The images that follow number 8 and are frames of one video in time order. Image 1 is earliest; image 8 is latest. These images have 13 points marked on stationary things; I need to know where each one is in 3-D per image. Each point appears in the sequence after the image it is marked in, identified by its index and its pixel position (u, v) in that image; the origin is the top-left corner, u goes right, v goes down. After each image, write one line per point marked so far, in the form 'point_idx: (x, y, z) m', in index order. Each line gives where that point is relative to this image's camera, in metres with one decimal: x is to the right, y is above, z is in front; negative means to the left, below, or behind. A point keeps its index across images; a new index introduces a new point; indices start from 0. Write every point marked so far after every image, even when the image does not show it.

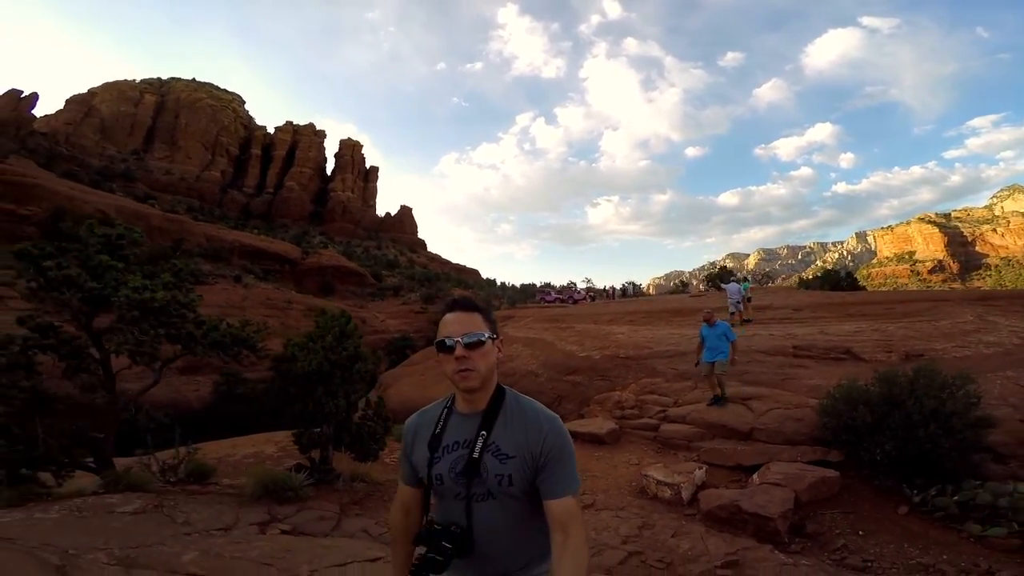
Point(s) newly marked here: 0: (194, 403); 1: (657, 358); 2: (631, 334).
0: (-9.5, -3.4, +15.4) m
1: (+3.6, -1.8, +12.5) m
2: (+3.7, -1.6, +15.1) m
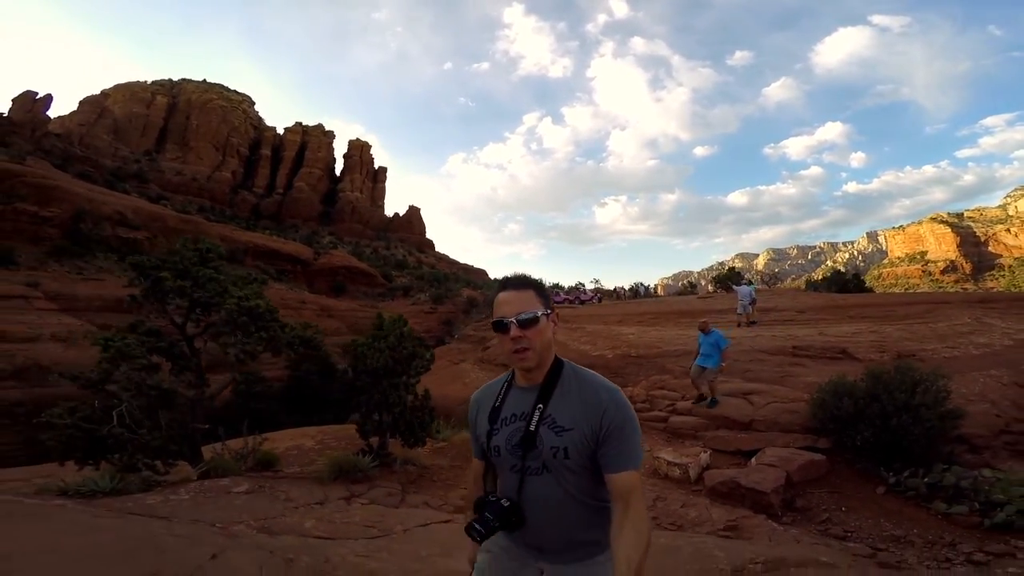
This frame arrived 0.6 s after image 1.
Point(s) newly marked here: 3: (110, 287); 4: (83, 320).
0: (-9.2, -3.4, +15.8) m
1: (+3.8, -1.8, +12.7) m
2: (+4.0, -1.6, +15.4) m
3: (-15.4, +0.1, +19.6) m
4: (-14.5, -1.1, +17.2) m
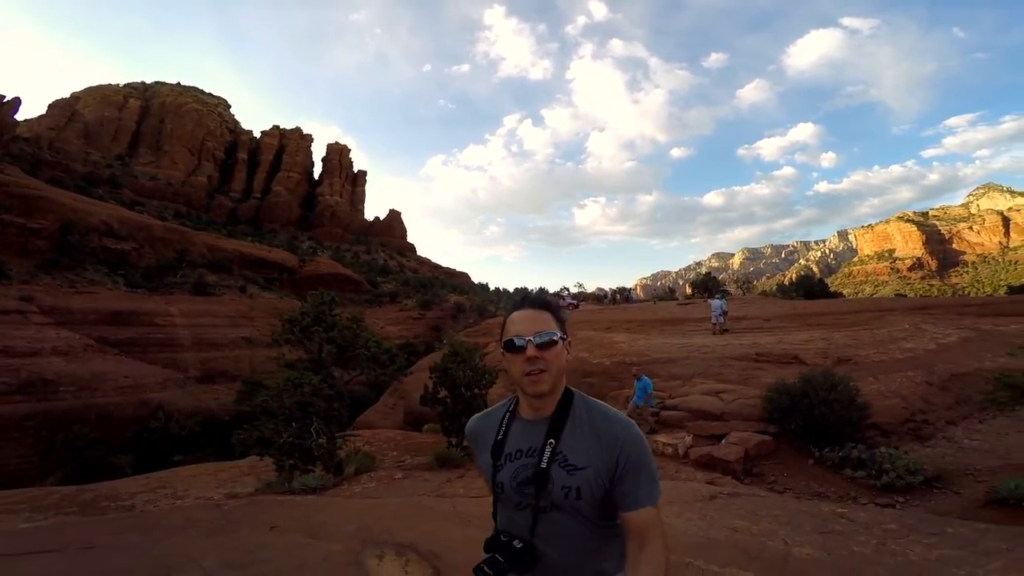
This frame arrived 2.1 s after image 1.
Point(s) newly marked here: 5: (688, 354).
0: (-9.4, -3.8, +16.3) m
1: (+3.7, -2.0, +13.8) m
2: (+3.8, -1.8, +16.4) m
3: (-15.8, -0.4, +19.9) m
4: (-14.8, -1.6, +17.5) m
5: (+4.5, -1.9, +13.9) m
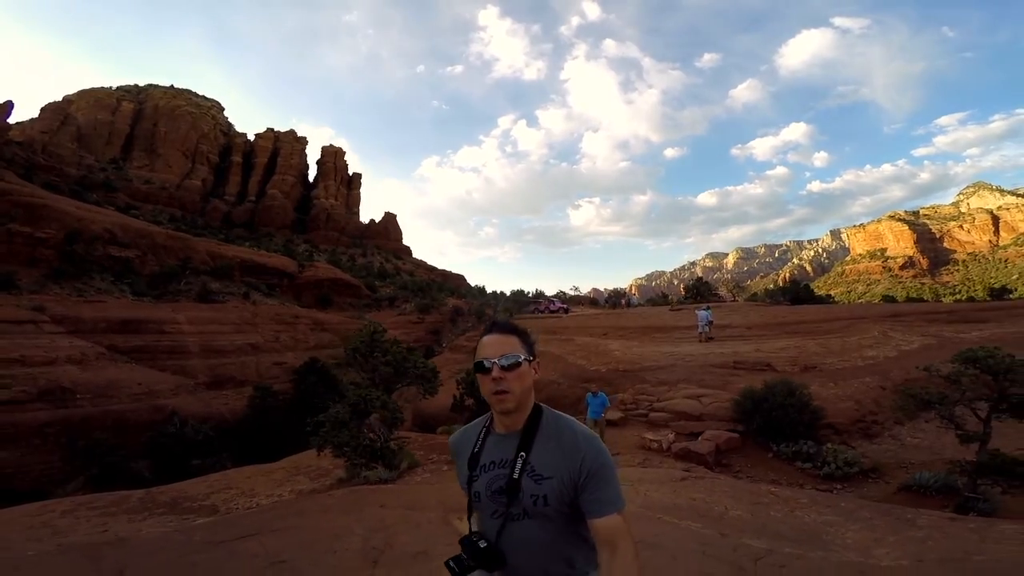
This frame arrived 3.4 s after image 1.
0: (-9.4, -4.1, +16.9) m
1: (+3.7, -2.2, +14.5) m
2: (+3.7, -2.0, +17.1) m
3: (-15.9, -0.7, +20.5) m
4: (-14.8, -1.9, +18.1) m
5: (+4.5, -2.1, +14.6) m
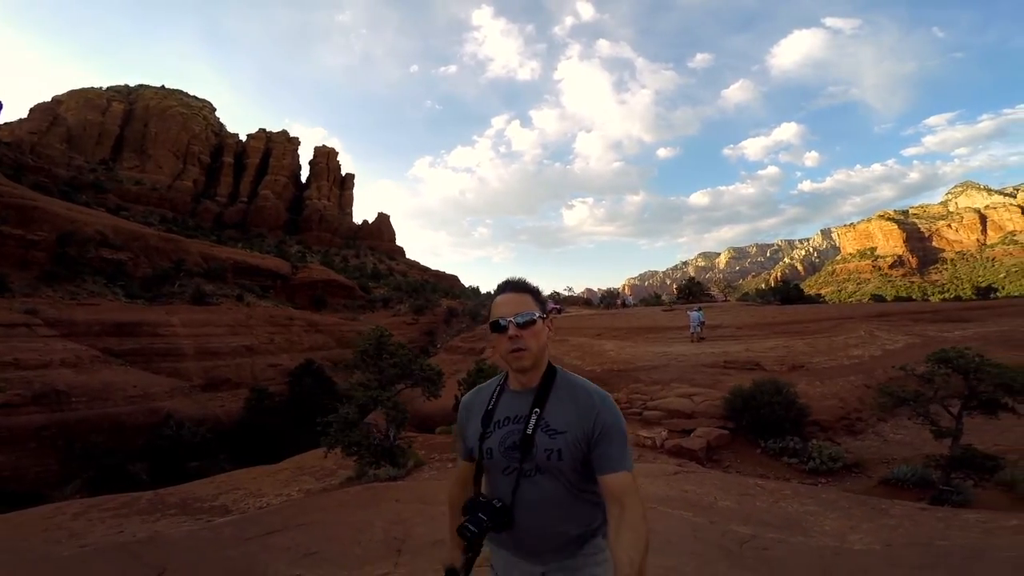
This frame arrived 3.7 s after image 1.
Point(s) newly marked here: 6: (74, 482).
0: (-9.6, -4.2, +16.9) m
1: (+3.6, -2.2, +14.7) m
2: (+3.6, -2.0, +17.3) m
3: (-16.1, -0.8, +20.4) m
4: (-15.0, -2.0, +18.0) m
5: (+4.4, -2.1, +14.8) m
6: (-10.6, -4.7, +12.5) m
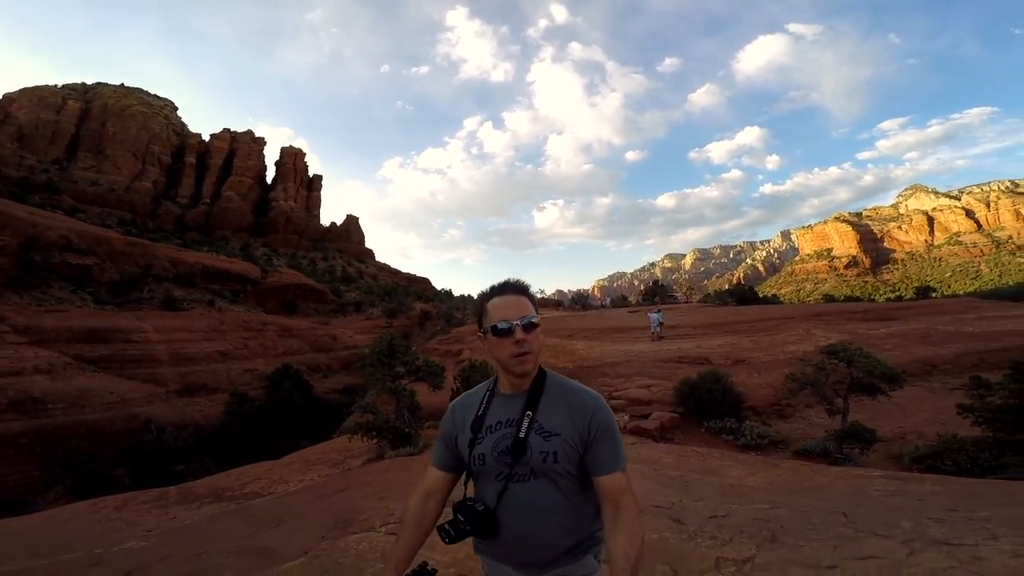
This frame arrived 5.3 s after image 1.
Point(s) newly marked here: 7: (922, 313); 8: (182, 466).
0: (-10.4, -4.4, +17.1) m
1: (+2.8, -2.3, +15.6) m
2: (+2.7, -2.1, +18.3) m
3: (-17.1, -1.1, +20.2) m
4: (-15.9, -2.2, +17.9) m
5: (+3.6, -2.2, +15.8) m
6: (-11.2, -4.9, +12.6) m
7: (+14.1, -0.8, +17.7) m
8: (-8.9, -4.8, +13.8) m
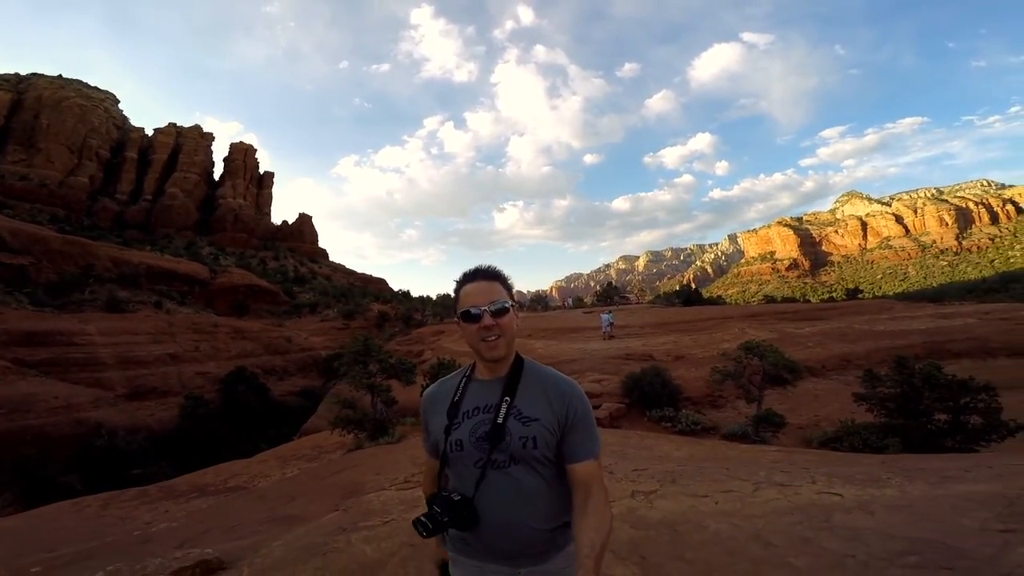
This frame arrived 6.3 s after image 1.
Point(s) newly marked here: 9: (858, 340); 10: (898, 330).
0: (-11.7, -4.4, +16.8) m
1: (+1.6, -2.4, +16.3) m
2: (+1.2, -2.2, +19.0) m
3: (-18.7, -1.1, +19.3) m
4: (-17.3, -2.3, +17.1) m
5: (+2.3, -2.2, +16.6) m
6: (-12.2, -4.9, +12.2) m
7: (+12.6, -0.9, +19.4) m
8: (-10.0, -4.8, +13.6) m
9: (+10.4, -1.6, +15.4) m
10: (+11.9, -1.3, +15.9) m
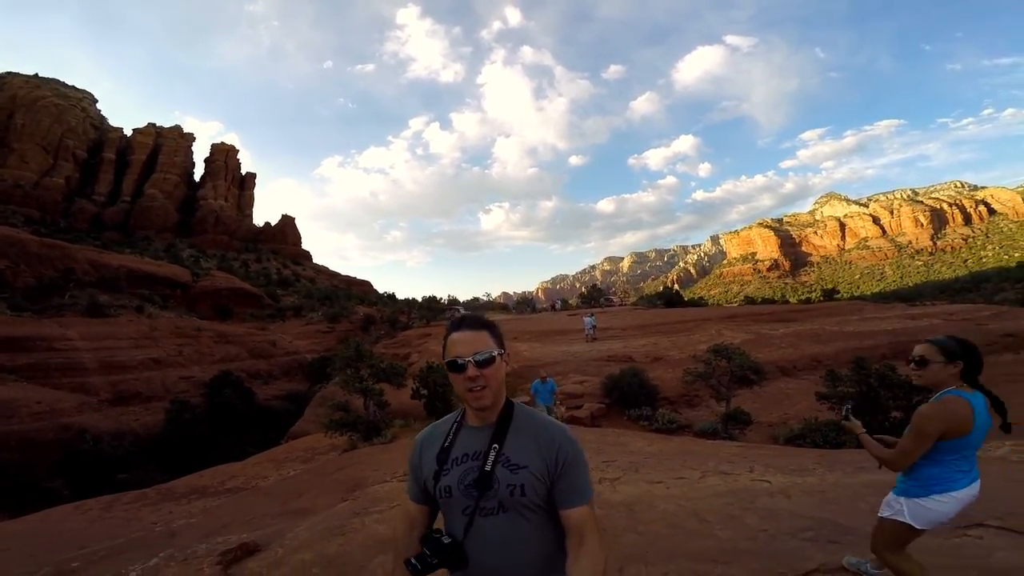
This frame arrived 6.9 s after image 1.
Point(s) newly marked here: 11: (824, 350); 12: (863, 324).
0: (-12.2, -4.6, +16.7) m
1: (+1.1, -2.5, +16.7) m
2: (+0.7, -2.3, +19.3) m
3: (-19.2, -1.3, +19.0) m
4: (-17.7, -2.4, +16.9) m
5: (+1.9, -2.3, +17.0) m
6: (-12.5, -5.1, +12.1) m
7: (+12.1, -1.0, +20.0) m
8: (-10.3, -4.9, +13.6) m
9: (+9.9, -1.6, +16.0) m
10: (+11.5, -1.4, +16.5) m
11: (+9.3, -1.8, +15.1) m
12: (+12.1, -1.2, +17.6) m
